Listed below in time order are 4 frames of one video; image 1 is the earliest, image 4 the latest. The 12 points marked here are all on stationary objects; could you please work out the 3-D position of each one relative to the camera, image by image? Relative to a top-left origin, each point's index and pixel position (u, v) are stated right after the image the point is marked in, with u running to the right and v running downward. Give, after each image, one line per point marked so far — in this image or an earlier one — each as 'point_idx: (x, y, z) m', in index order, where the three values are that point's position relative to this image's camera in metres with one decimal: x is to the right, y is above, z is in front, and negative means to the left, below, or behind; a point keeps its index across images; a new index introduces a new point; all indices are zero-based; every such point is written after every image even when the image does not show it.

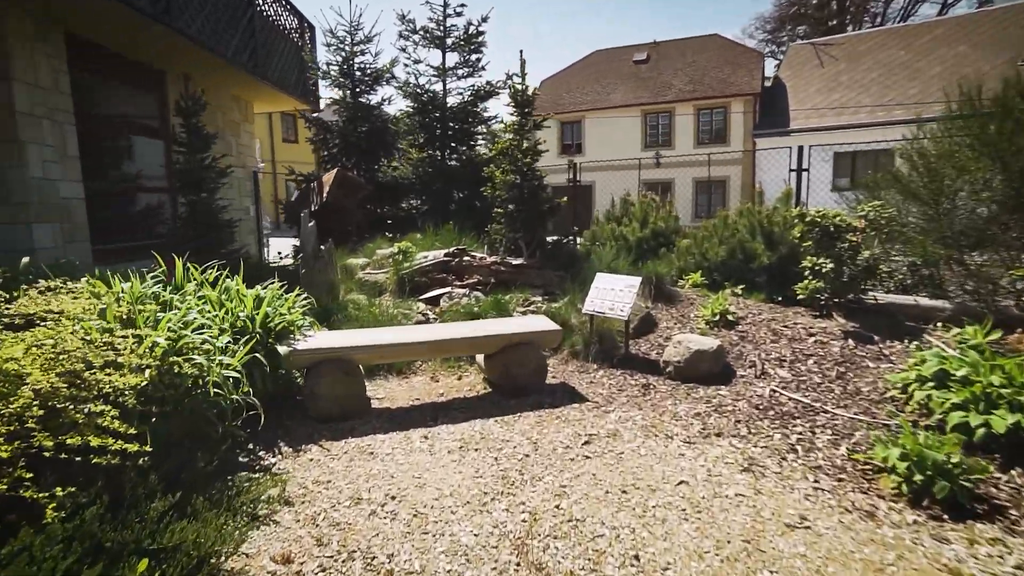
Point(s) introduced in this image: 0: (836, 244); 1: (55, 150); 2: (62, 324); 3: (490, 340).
0: (+2.8, +0.4, +4.6) m
1: (-4.8, +1.4, +5.6) m
2: (-1.9, -0.2, +2.3) m
3: (-0.2, -0.4, +3.7) m
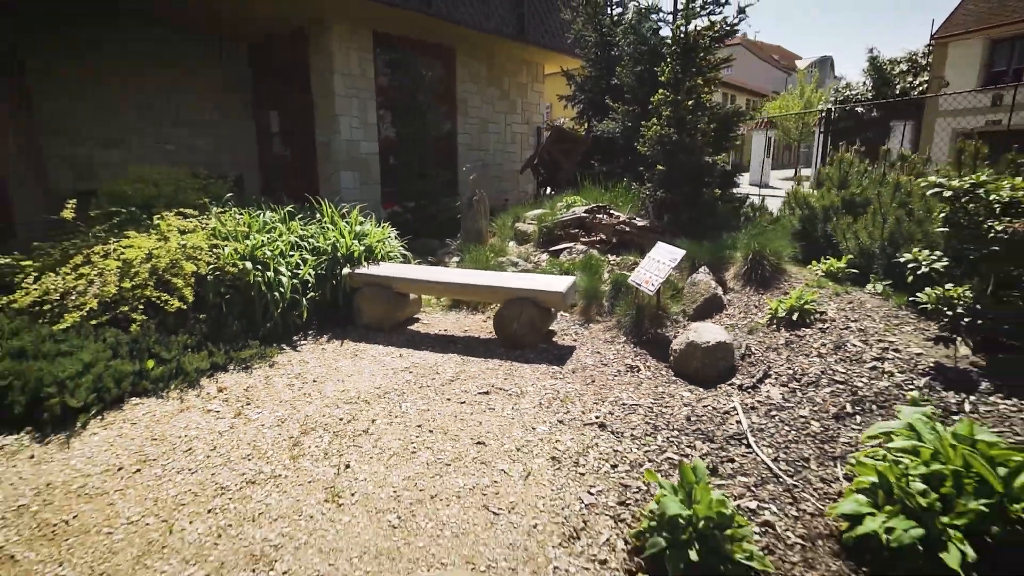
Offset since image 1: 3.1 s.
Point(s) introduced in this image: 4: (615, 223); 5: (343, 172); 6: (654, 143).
0: (+2.8, +0.3, +2.8) m
1: (-2.3, +2.6, +8.1) m
2: (-2.4, +0.4, +4.0) m
3: (-0.1, 0.0, +4.0) m
4: (+1.1, +0.7, +5.5) m
5: (-2.5, +1.7, +8.0) m
6: (+1.5, +1.5, +5.6) m
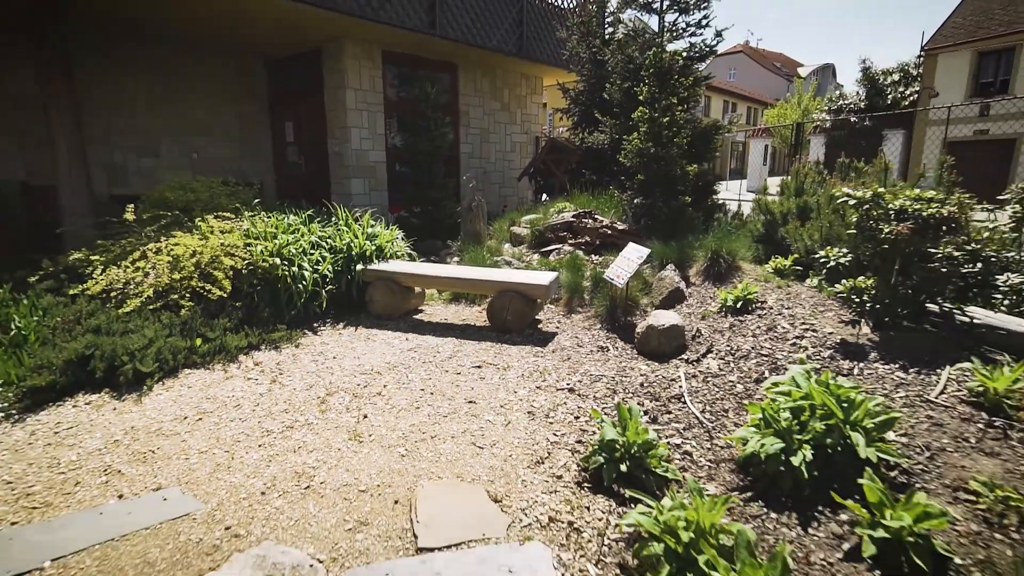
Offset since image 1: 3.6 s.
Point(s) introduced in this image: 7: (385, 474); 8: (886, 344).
0: (+2.7, +0.3, +3.4) m
1: (-2.4, +2.6, +8.8) m
2: (-2.4, +0.5, +4.7) m
3: (-0.2, 0.0, +4.6) m
4: (+1.0, +0.7, +6.2) m
5: (-2.6, +1.8, +8.7) m
6: (+1.5, +1.5, +6.2) m
7: (-0.6, -0.9, +2.5) m
8: (+2.3, -0.3, +3.2) m
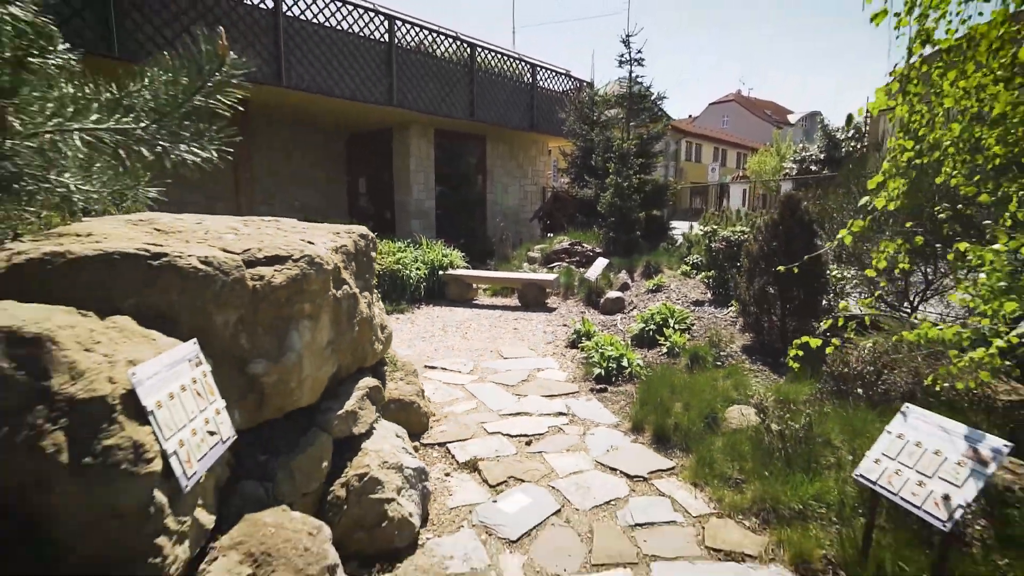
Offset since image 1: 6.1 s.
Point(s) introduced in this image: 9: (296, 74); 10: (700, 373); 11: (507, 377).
0: (+3.0, +0.5, +6.9) m
1: (-2.0, +2.4, +12.4) m
2: (-2.1, +0.6, +8.2) m
3: (+0.1, +0.1, +8.1) m
4: (+1.3, +0.7, +9.6) m
5: (-2.2, +1.6, +12.2) m
6: (+1.8, +1.5, +9.7) m
7: (-0.3, -0.6, +5.9) m
8: (+2.6, -0.2, +6.6) m
9: (-3.6, +3.6, +9.0) m
10: (+1.5, -0.7, +4.4) m
11: (-0.1, -0.8, +4.9) m
